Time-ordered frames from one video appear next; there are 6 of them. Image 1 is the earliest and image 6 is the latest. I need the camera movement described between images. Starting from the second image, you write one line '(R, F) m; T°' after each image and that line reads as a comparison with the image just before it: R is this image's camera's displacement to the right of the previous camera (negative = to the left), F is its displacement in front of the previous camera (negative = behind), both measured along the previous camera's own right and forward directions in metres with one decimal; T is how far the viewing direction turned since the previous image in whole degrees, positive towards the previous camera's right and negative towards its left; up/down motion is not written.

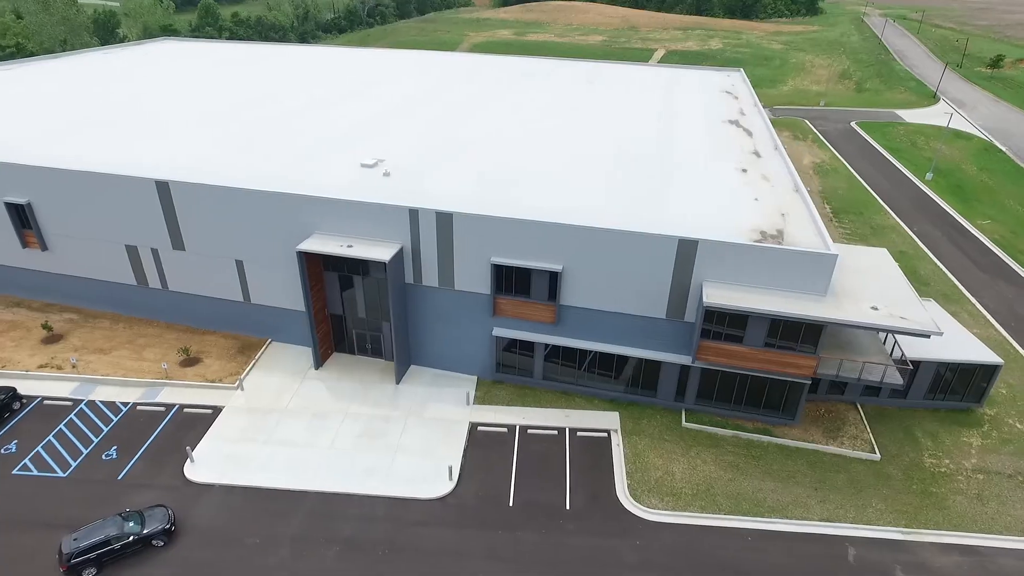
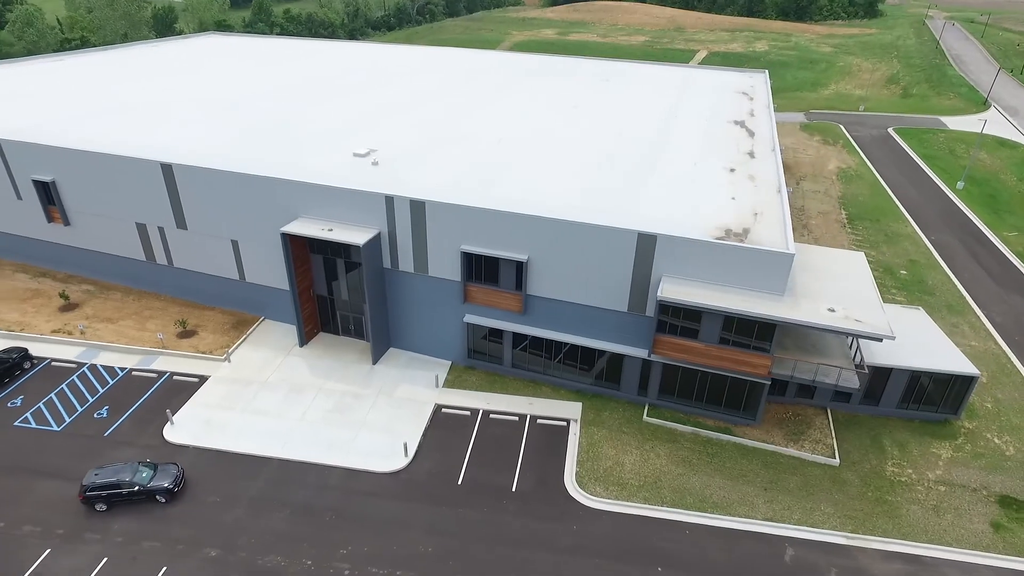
(+3.0, -0.5) m; -4°
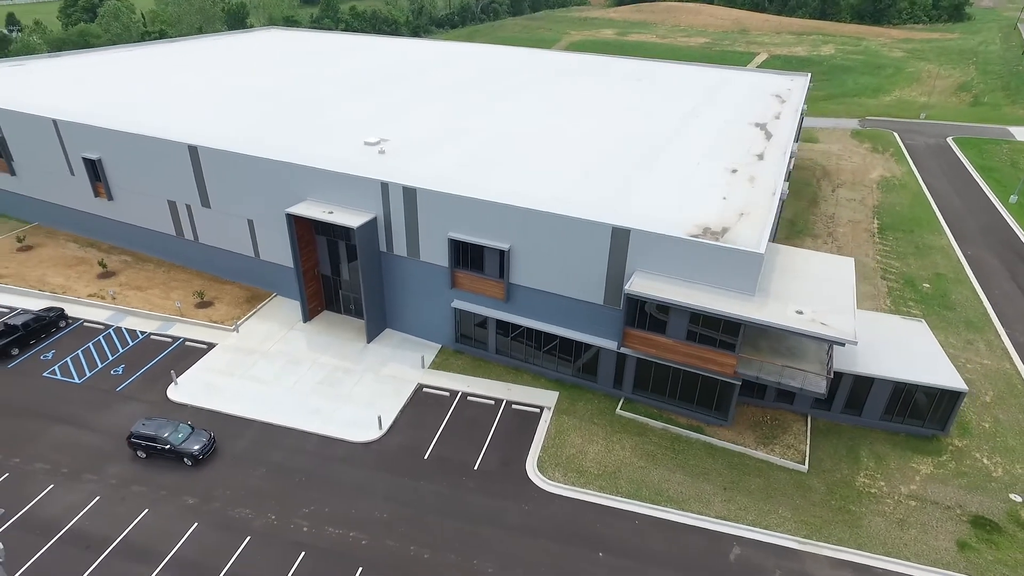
(+3.0, -0.6) m; -6°
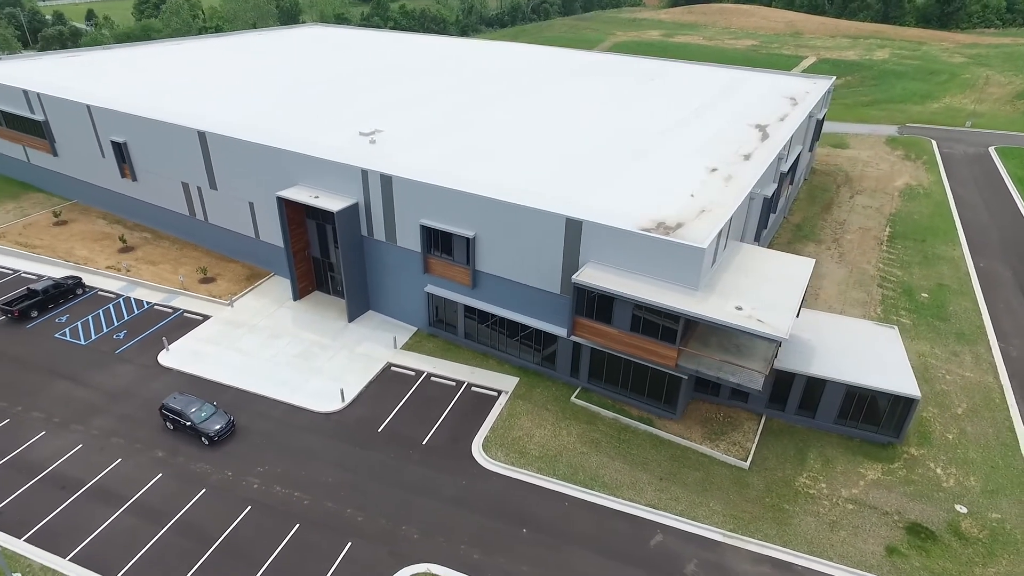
(+3.5, -0.7) m; -5°
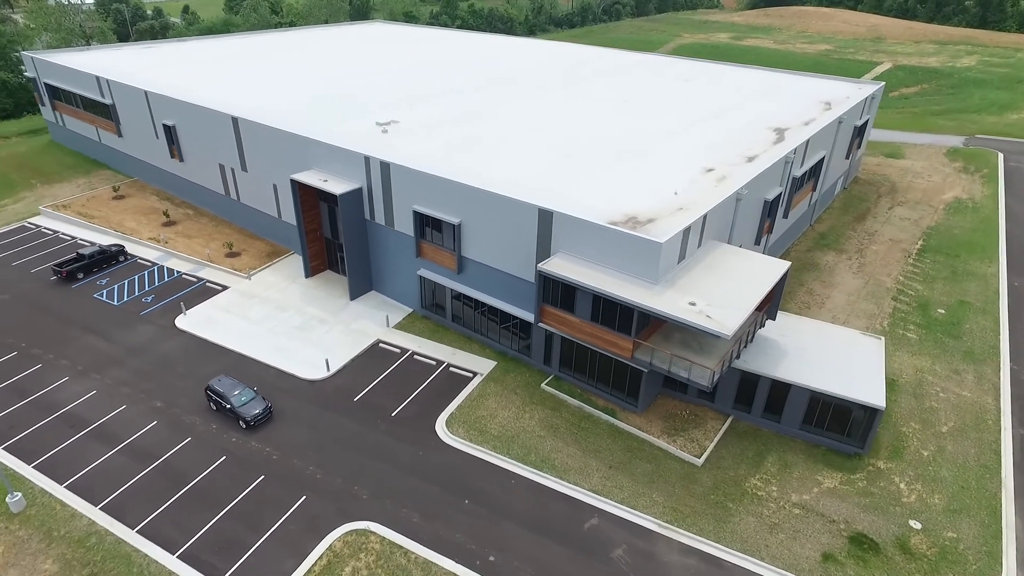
(+3.6, -0.7) m; -6°
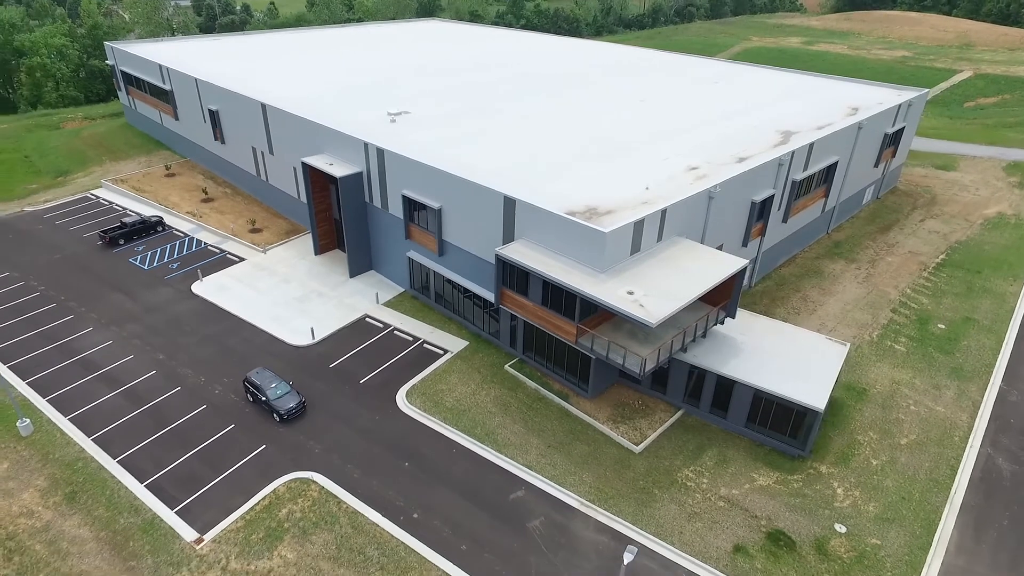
(+4.1, -0.9) m; -6°
